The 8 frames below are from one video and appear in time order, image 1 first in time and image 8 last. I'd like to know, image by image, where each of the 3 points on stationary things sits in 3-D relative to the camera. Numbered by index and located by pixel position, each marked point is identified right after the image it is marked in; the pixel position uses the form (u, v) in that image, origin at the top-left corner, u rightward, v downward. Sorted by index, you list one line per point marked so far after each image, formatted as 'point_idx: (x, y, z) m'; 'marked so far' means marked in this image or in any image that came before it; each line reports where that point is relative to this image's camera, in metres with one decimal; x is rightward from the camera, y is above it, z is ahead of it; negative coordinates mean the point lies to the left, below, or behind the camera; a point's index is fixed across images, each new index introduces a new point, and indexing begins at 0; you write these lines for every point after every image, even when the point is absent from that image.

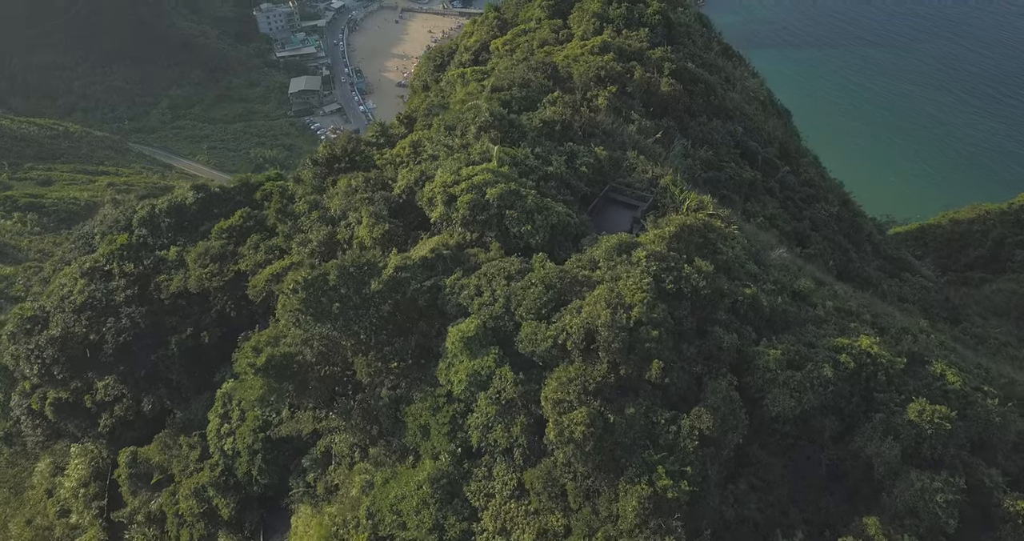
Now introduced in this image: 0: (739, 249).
0: (+5.0, +0.5, +16.6) m
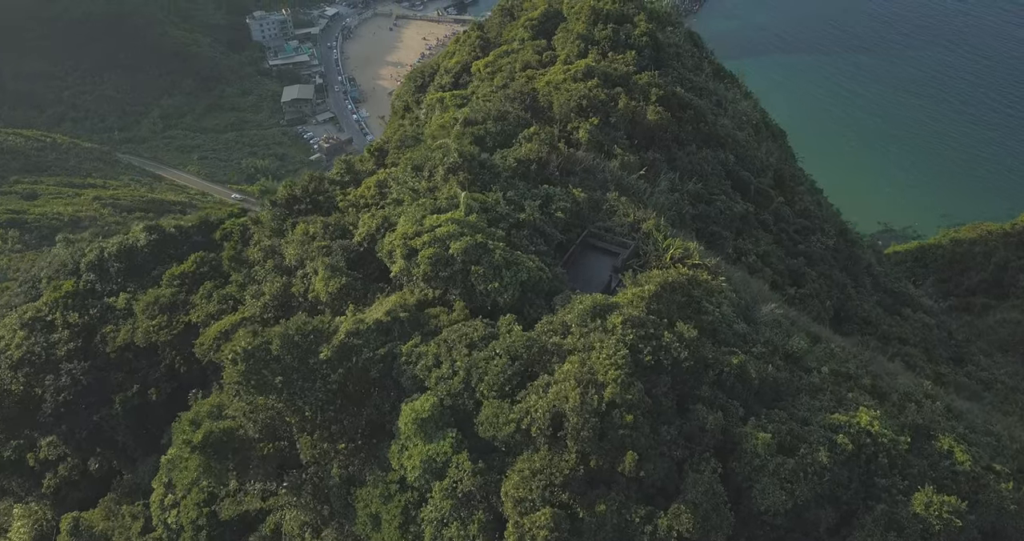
0: (+4.3, -0.7, +15.3) m
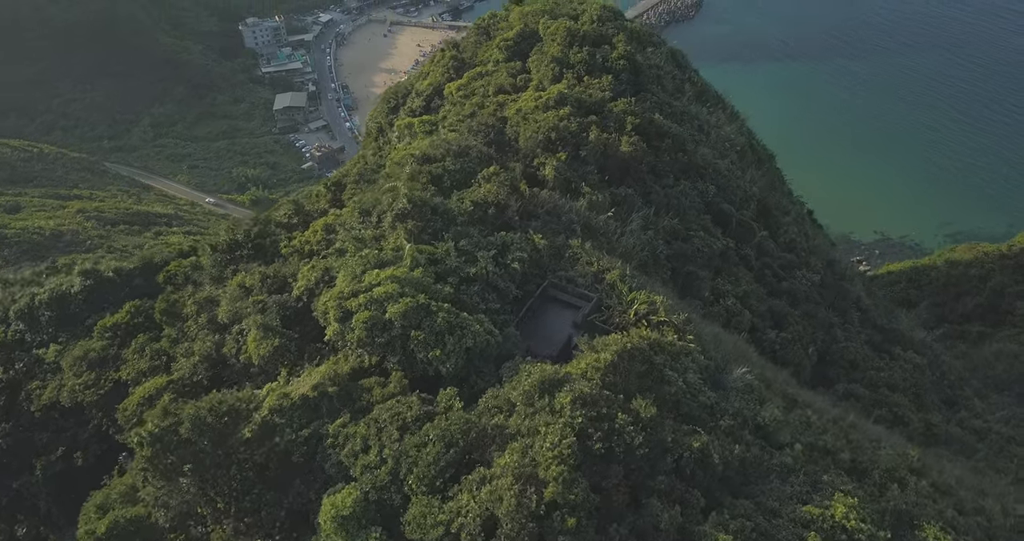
0: (+3.3, -1.9, +13.9) m
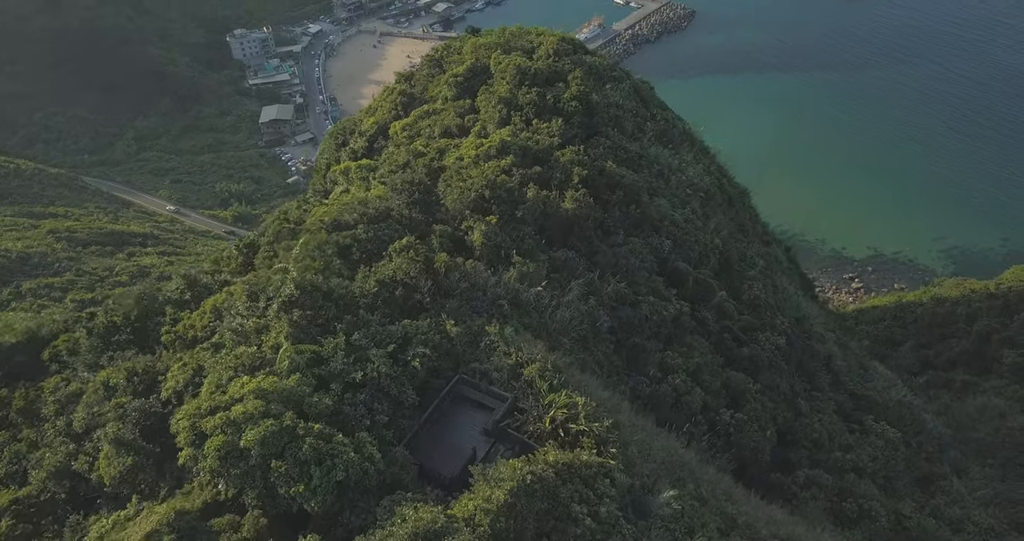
0: (+1.5, -3.7, +11.9) m
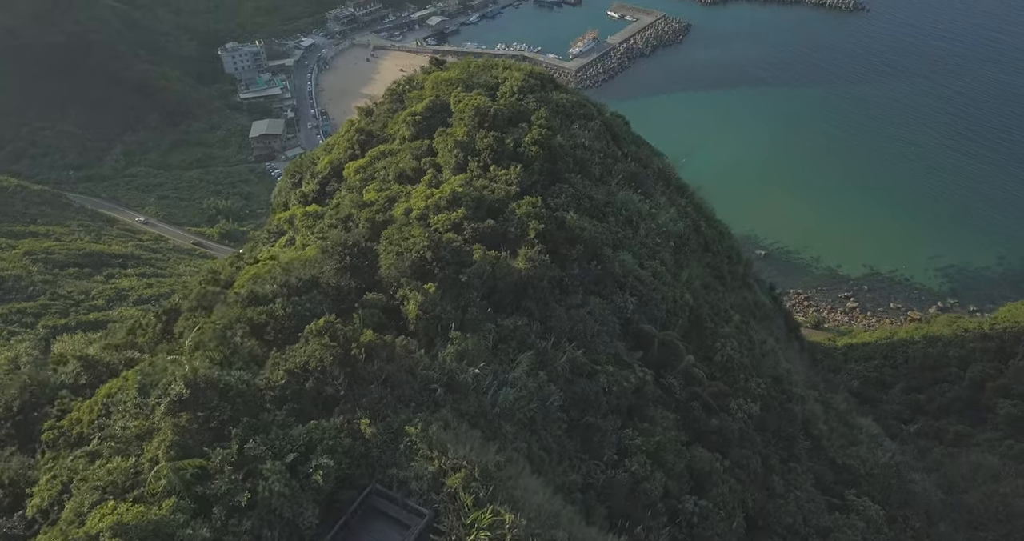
0: (+0.2, -5.2, +10.2) m
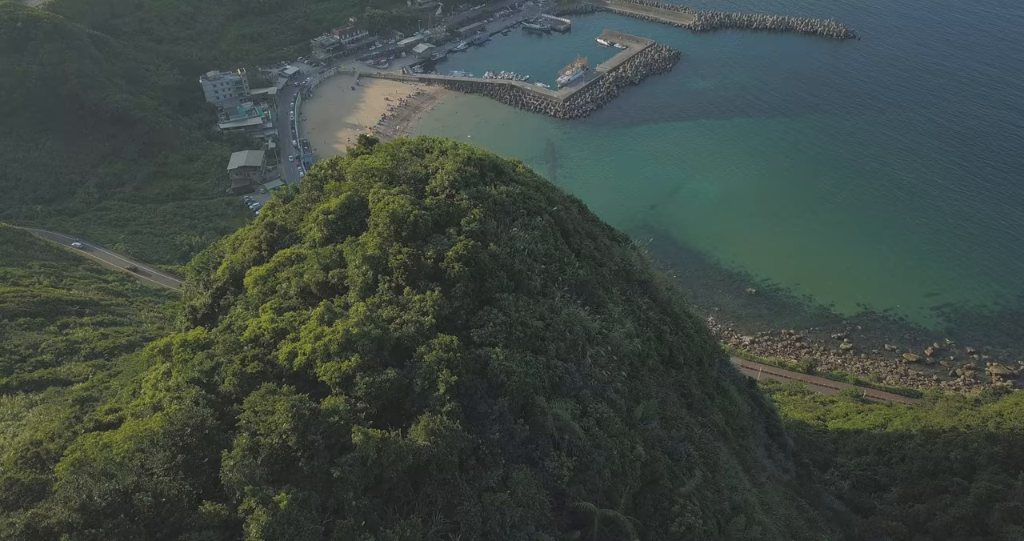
0: (-1.9, -8.5, +6.1) m
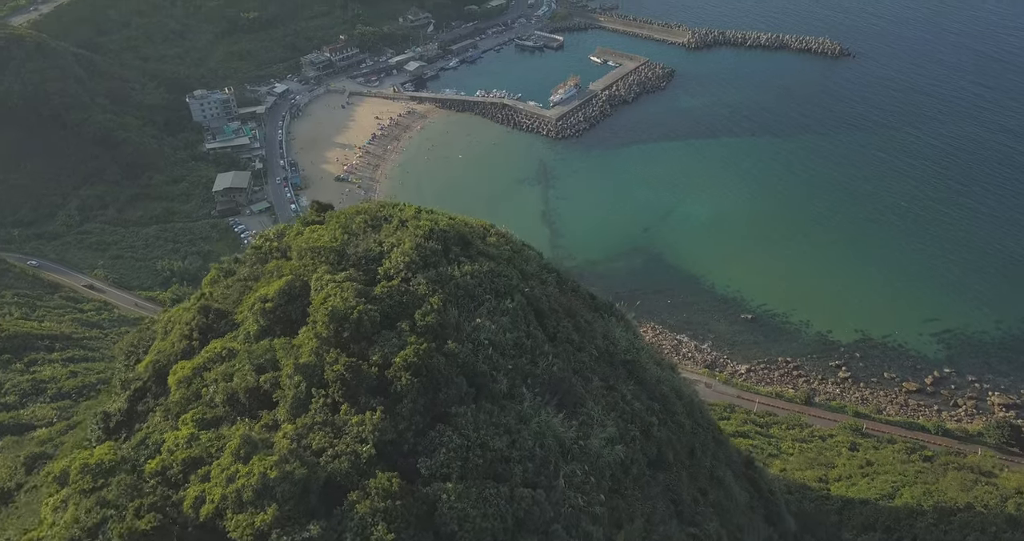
0: (-2.7, -10.8, +3.1) m
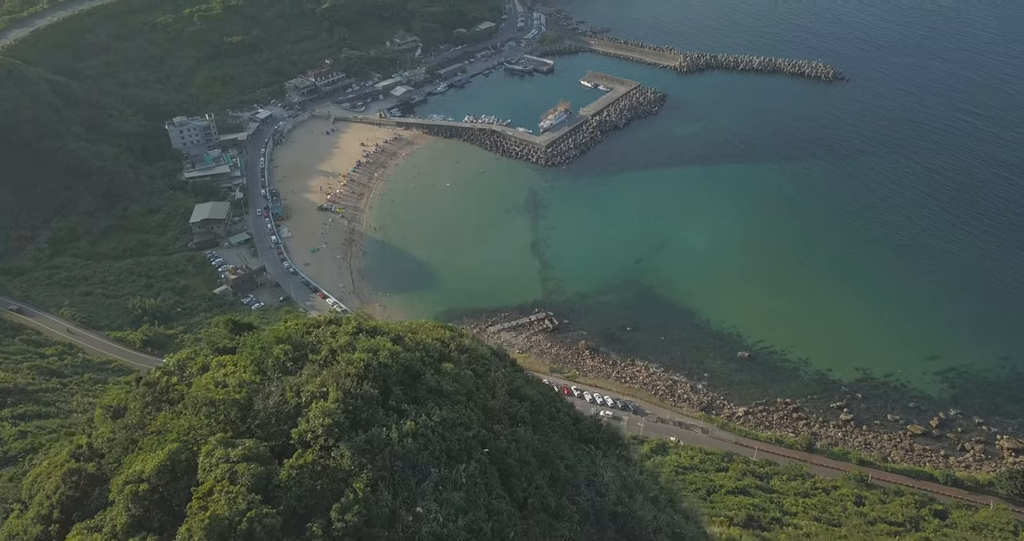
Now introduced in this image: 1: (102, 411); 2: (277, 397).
0: (-3.4, -13.8, -1.8) m
1: (-10.3, -3.5, +19.4) m
2: (-5.1, -2.6, +16.6) m
